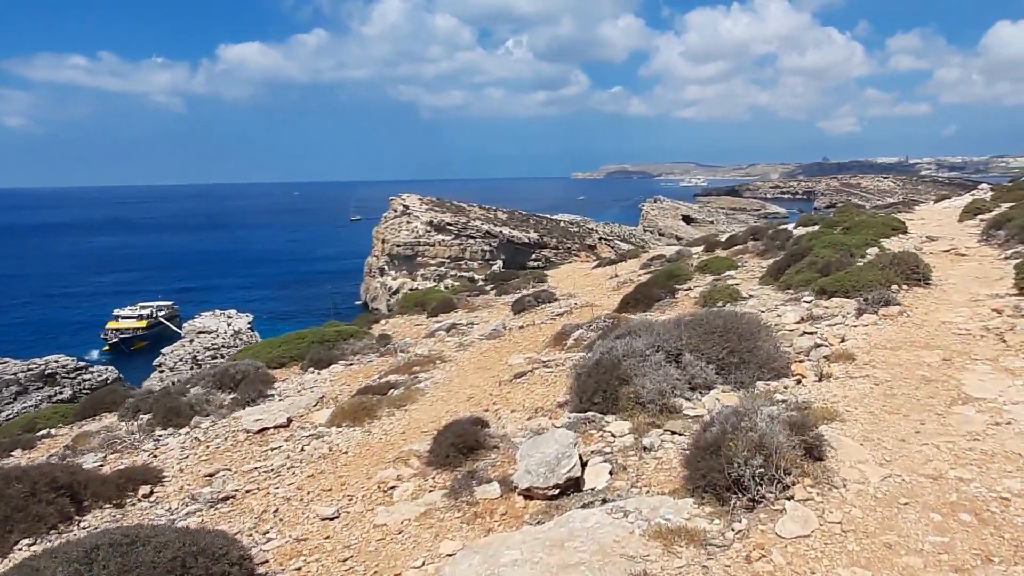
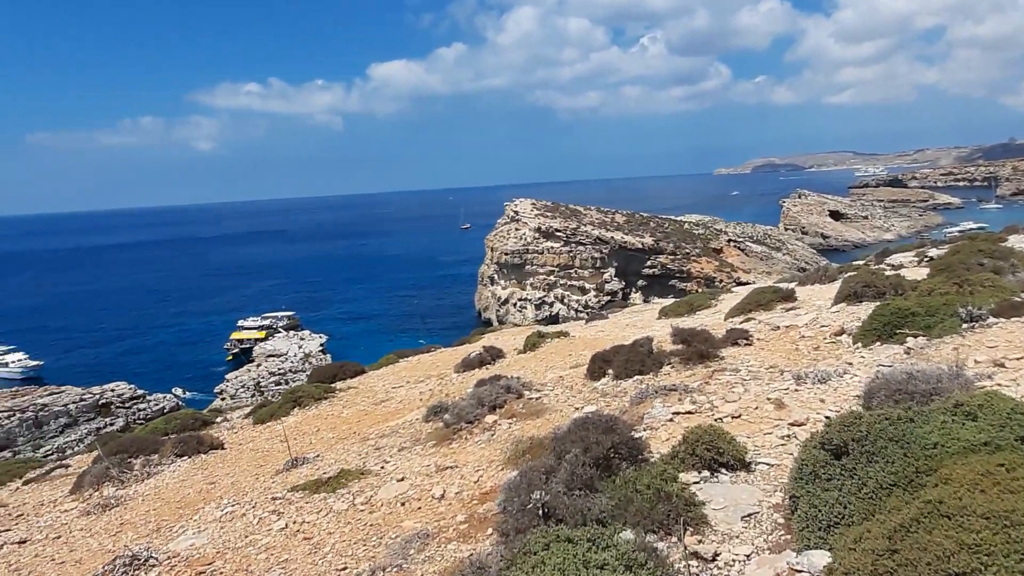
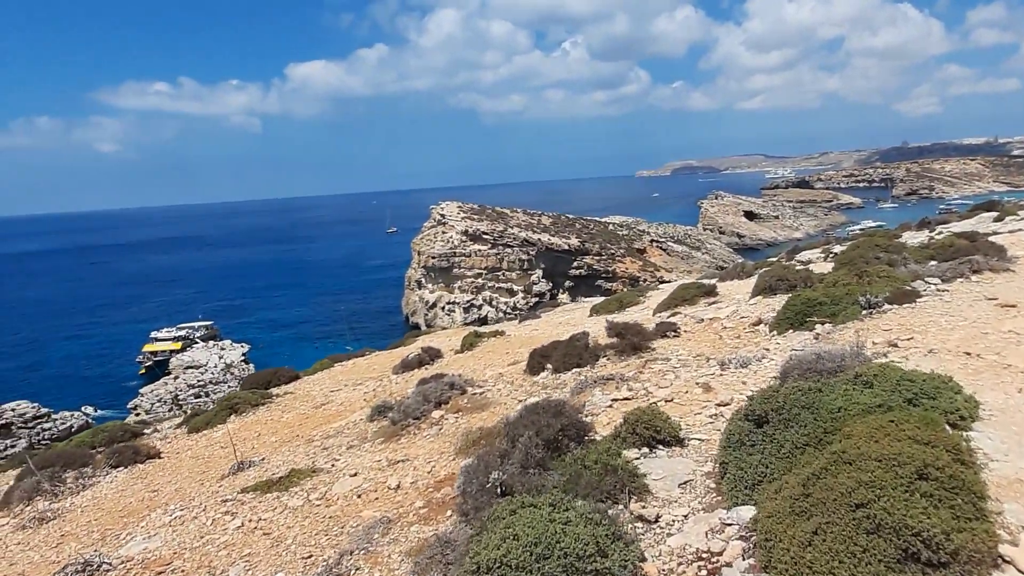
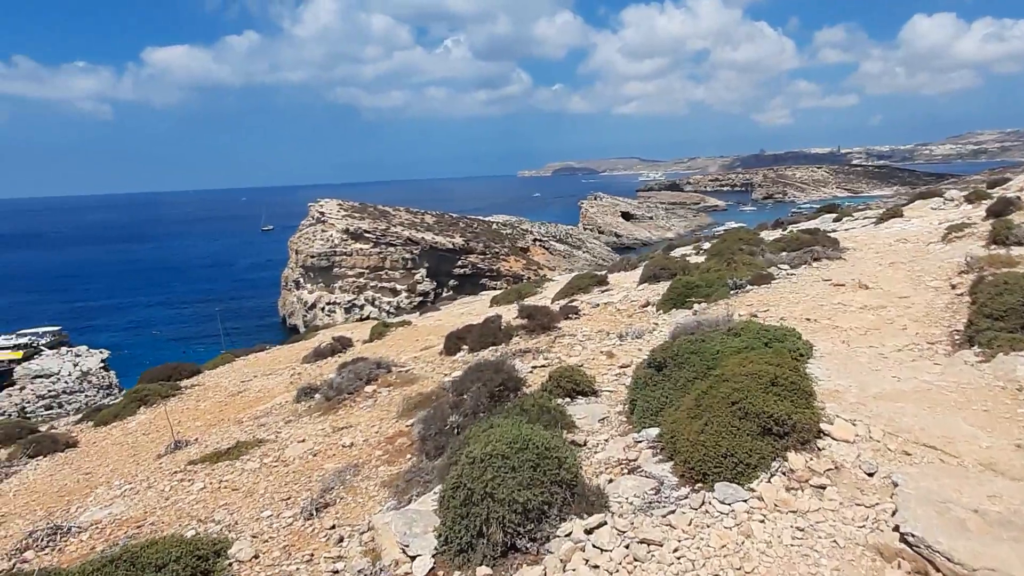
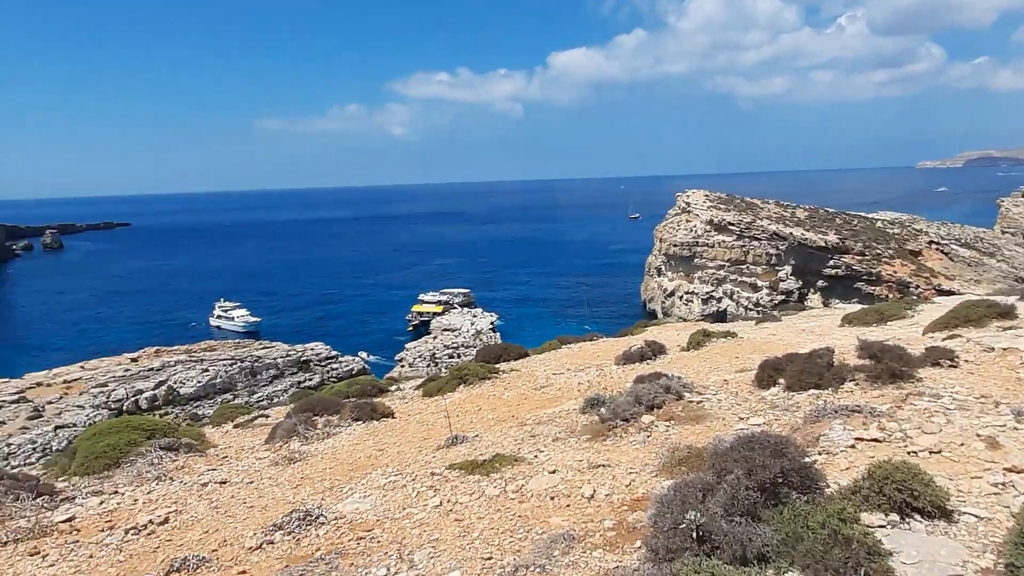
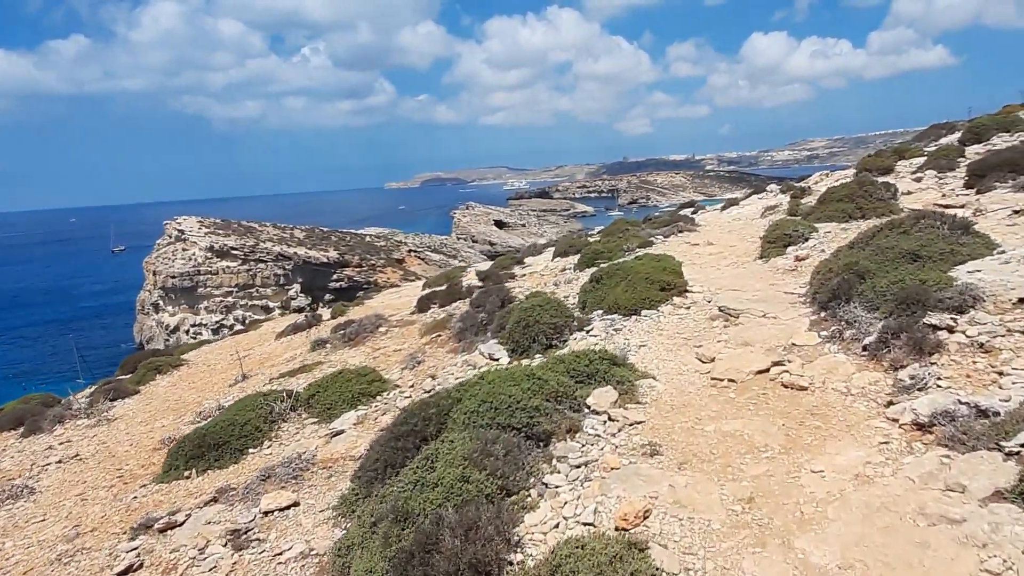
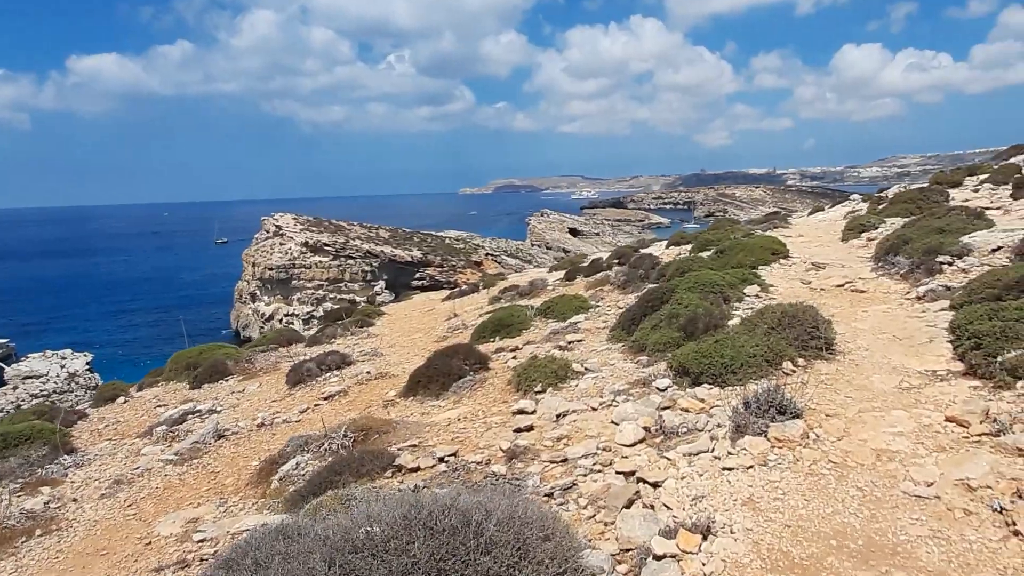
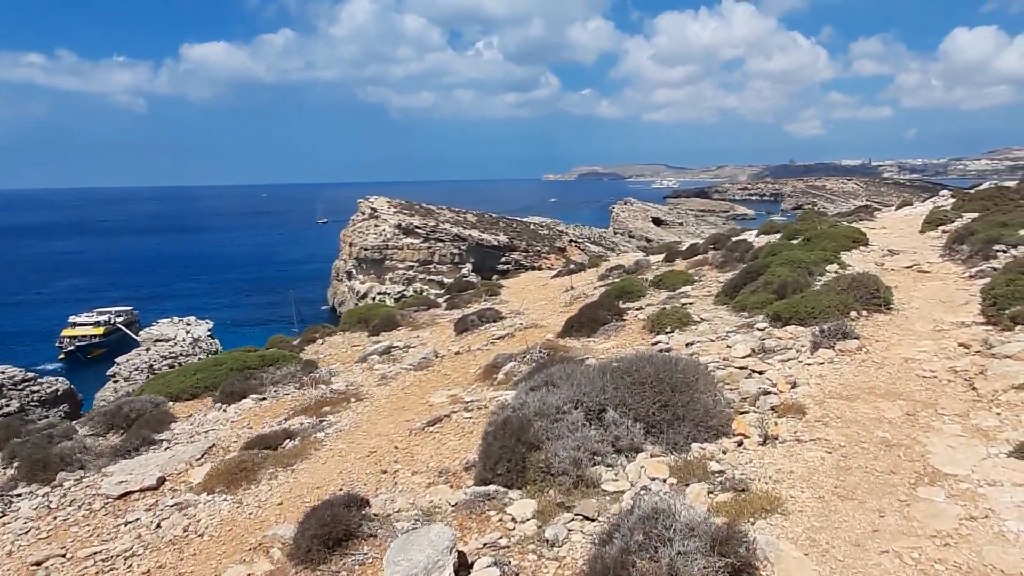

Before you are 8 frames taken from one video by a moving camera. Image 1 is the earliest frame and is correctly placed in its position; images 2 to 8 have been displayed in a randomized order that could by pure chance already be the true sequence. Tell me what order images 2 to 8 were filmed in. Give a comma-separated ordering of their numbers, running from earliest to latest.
8, 7, 6, 4, 3, 2, 5
